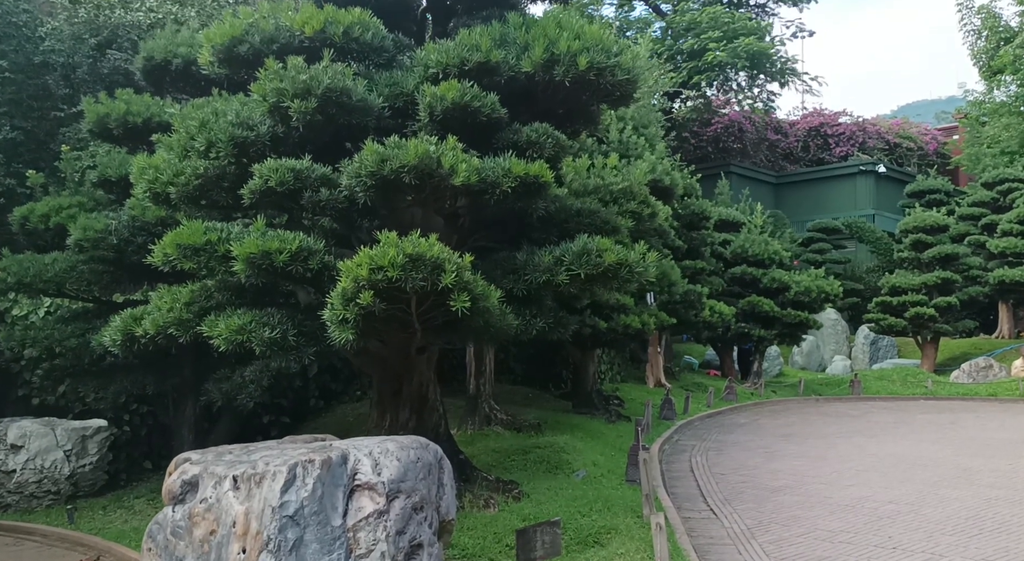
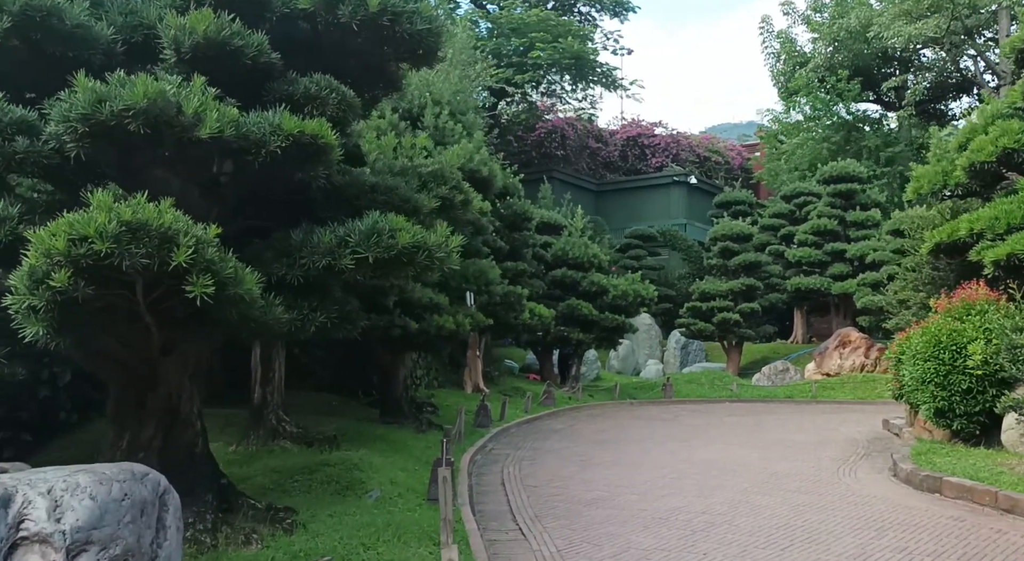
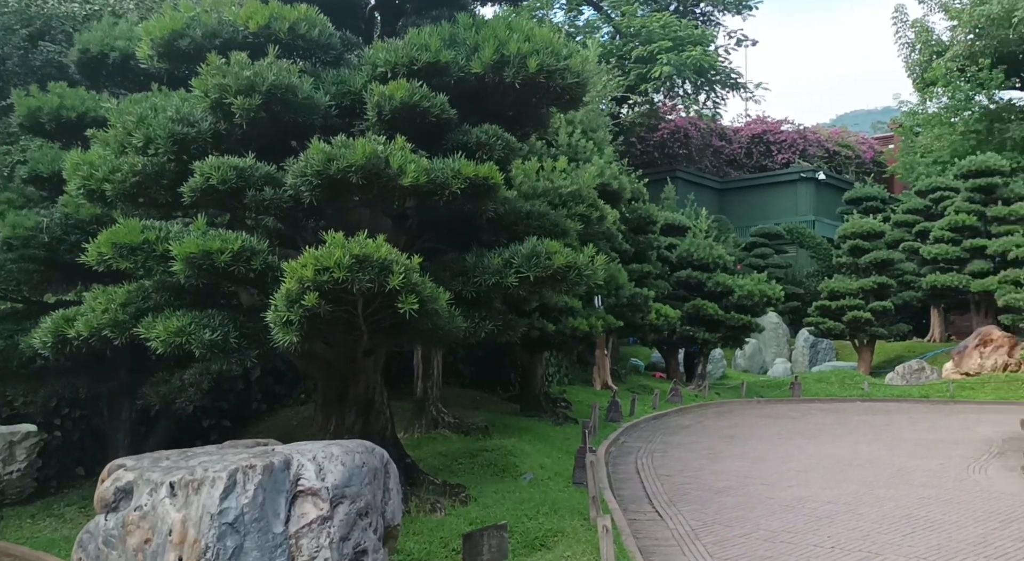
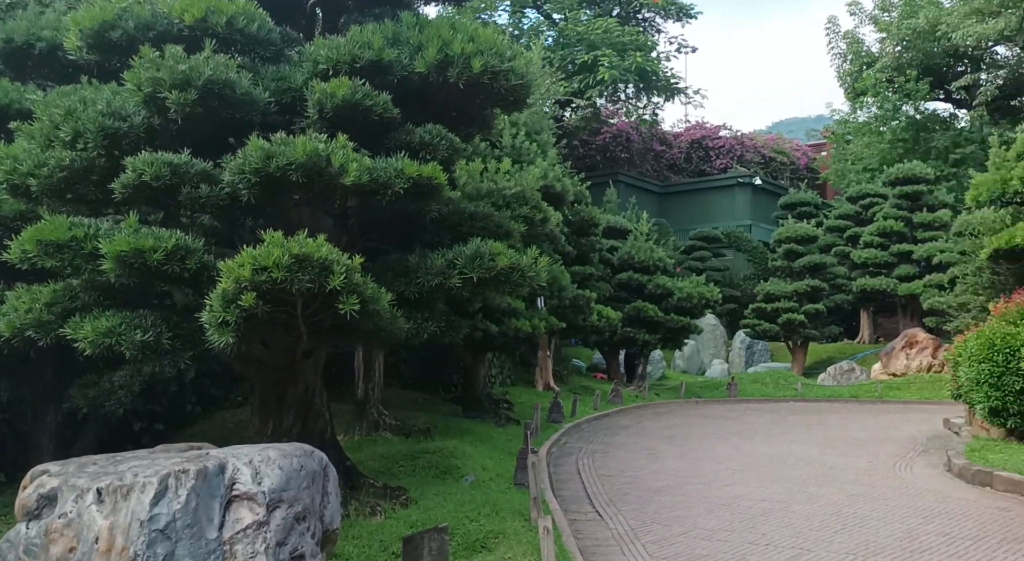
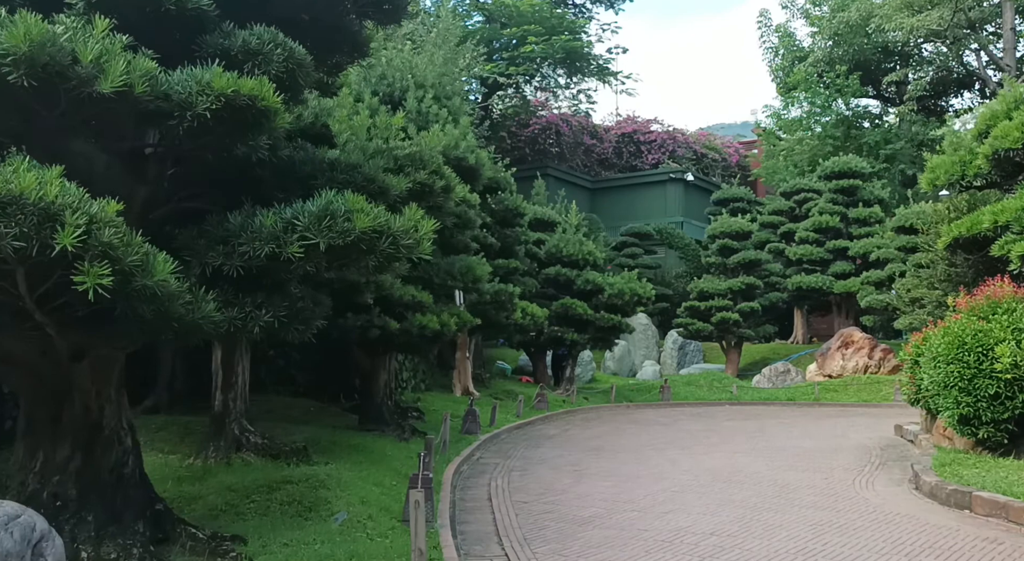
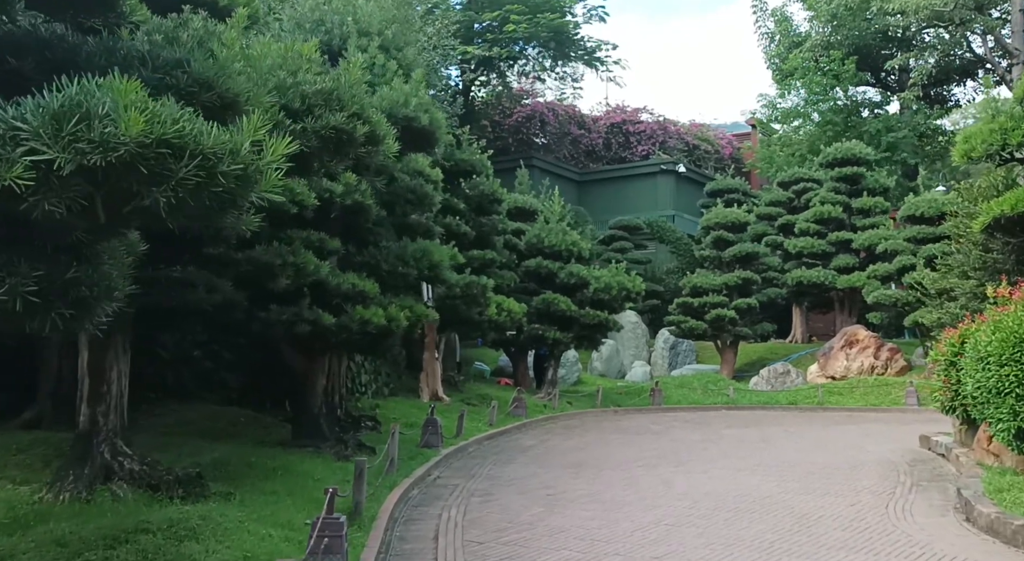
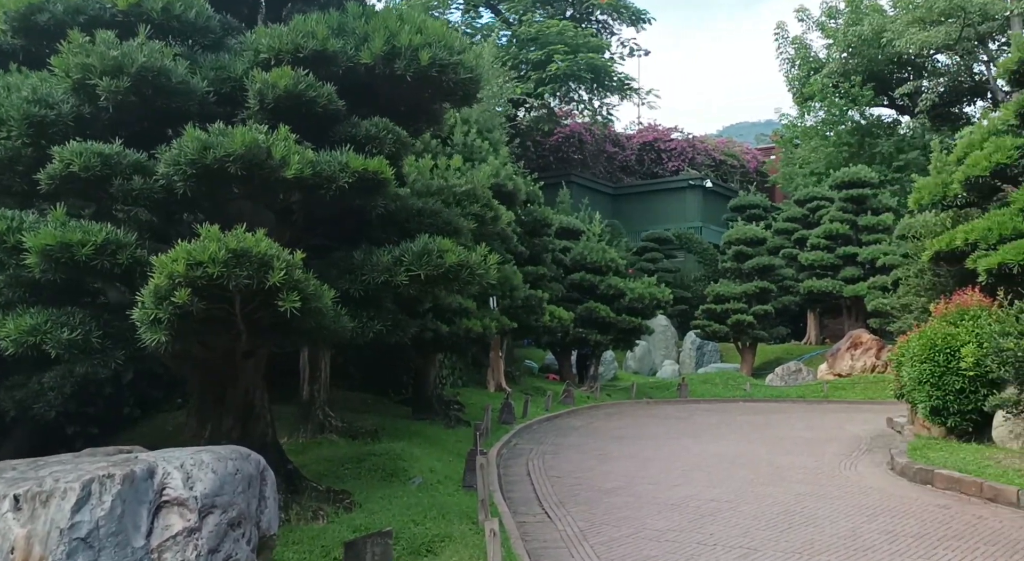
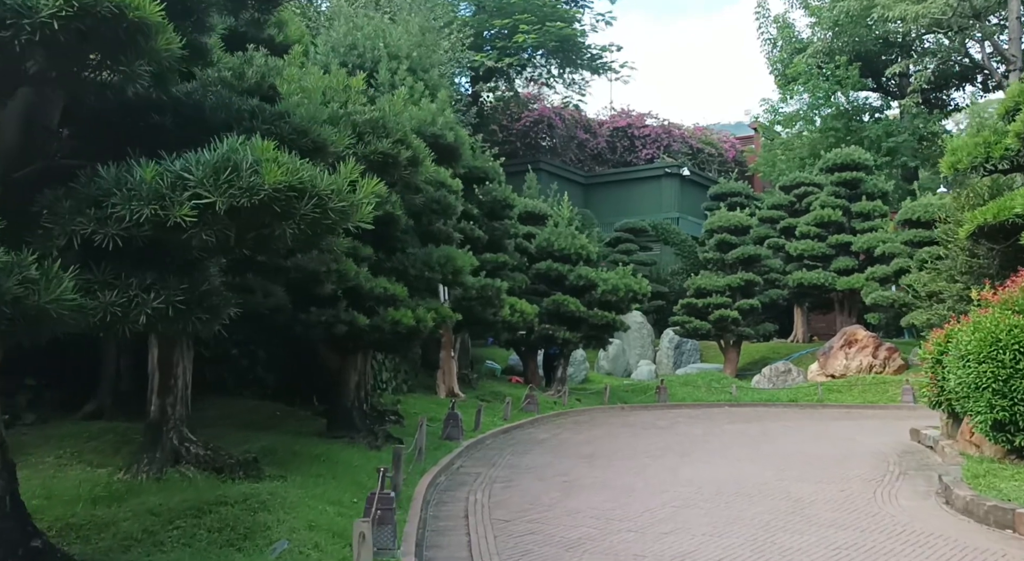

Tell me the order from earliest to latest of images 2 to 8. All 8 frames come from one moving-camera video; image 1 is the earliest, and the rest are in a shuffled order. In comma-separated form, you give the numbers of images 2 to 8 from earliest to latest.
3, 4, 7, 2, 5, 8, 6
